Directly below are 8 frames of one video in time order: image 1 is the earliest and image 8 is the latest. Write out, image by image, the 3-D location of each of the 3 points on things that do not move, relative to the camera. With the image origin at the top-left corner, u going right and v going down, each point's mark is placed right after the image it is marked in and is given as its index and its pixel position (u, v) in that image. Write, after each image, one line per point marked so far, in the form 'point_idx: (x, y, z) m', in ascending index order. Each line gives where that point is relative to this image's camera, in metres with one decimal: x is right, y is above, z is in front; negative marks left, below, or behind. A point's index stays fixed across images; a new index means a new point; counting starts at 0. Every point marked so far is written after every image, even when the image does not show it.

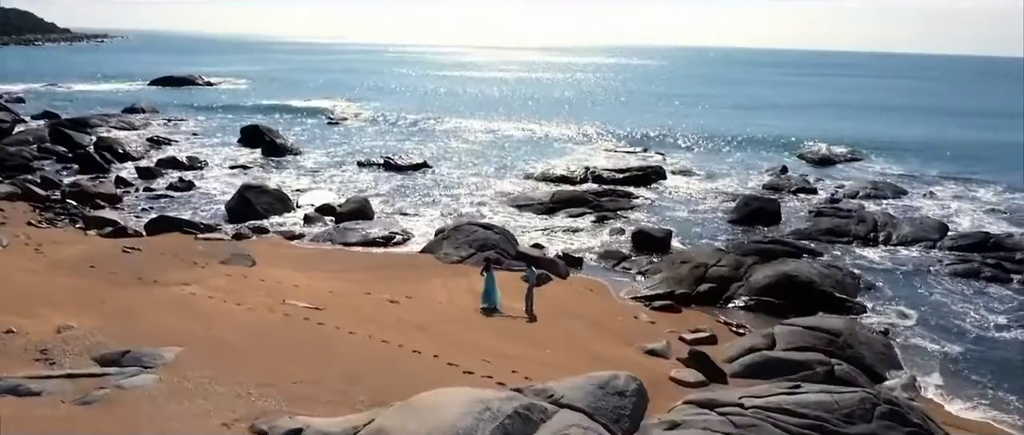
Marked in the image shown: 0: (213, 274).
0: (-5.8, -1.2, +15.5) m
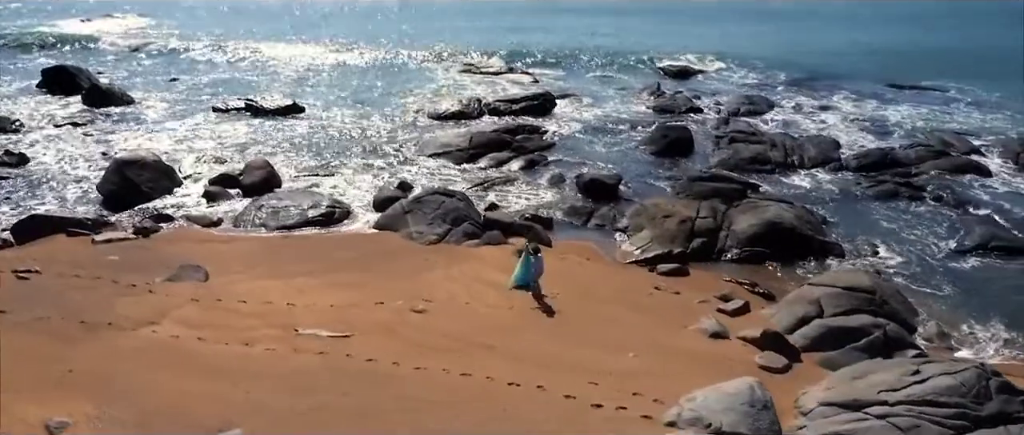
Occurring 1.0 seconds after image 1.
0: (-5.3, -1.3, +12.6) m
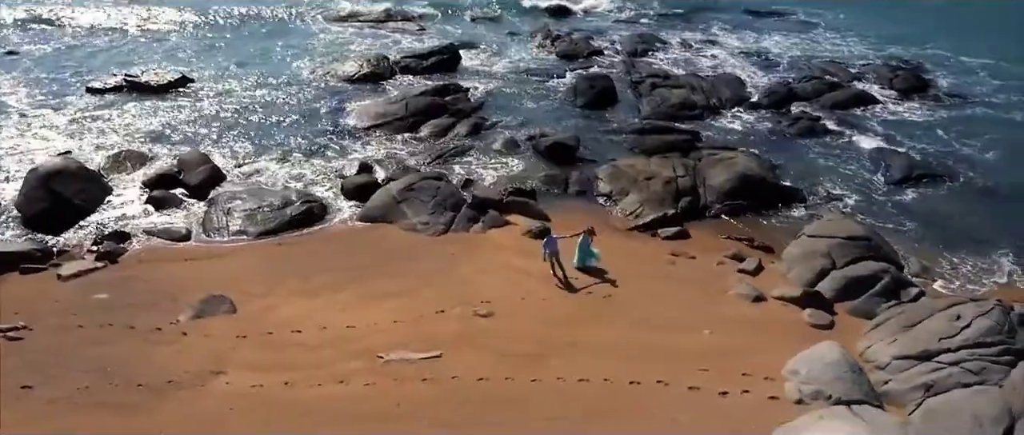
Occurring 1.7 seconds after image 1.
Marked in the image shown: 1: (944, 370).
0: (-4.1, -1.8, +11.6) m
1: (+6.0, -2.1, +10.9) m
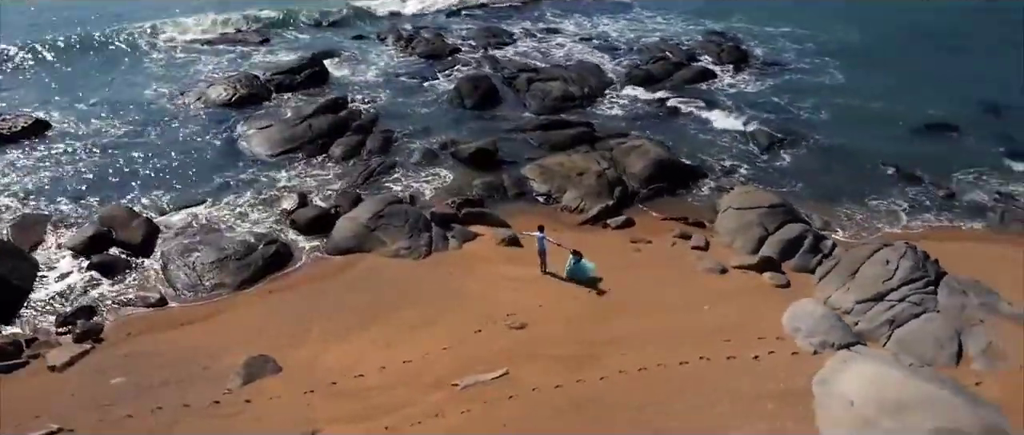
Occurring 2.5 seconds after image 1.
0: (-3.2, -2.7, +11.7) m
1: (+6.7, -1.5, +13.7) m
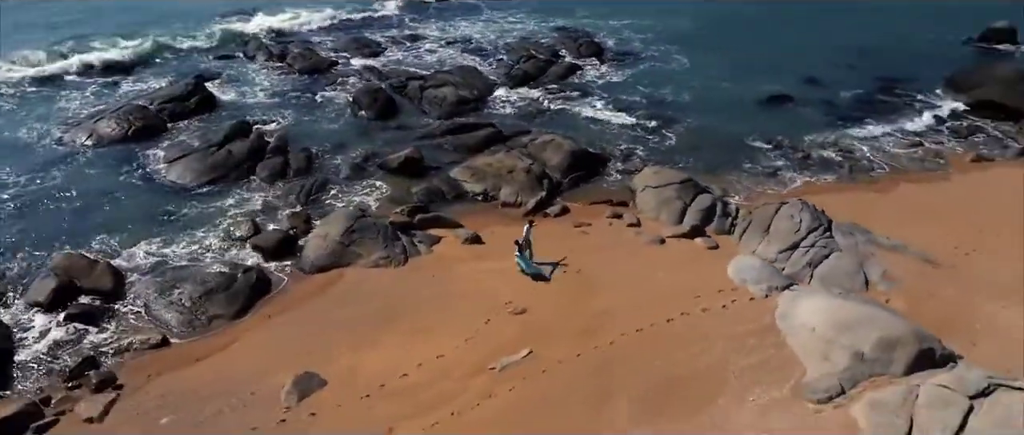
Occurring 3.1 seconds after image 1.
0: (-2.5, -3.0, +12.7) m
1: (+6.4, -0.7, +17.0) m
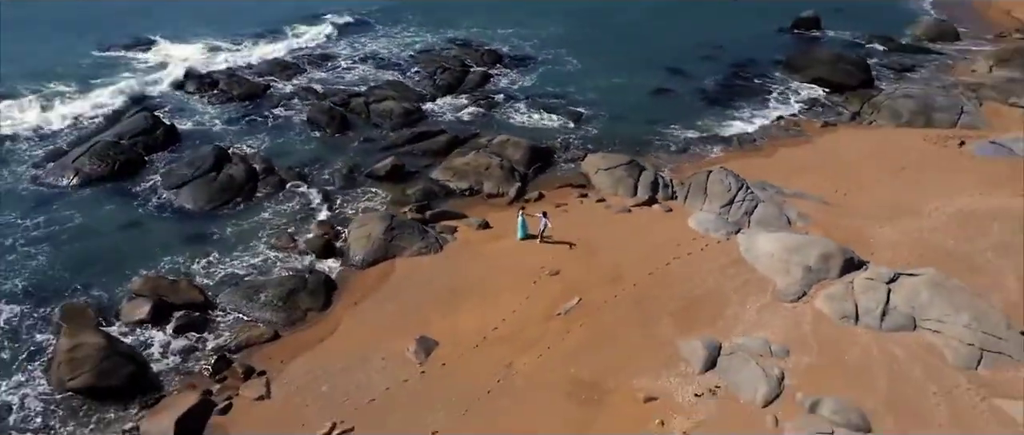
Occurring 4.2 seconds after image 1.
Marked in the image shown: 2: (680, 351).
0: (-0.8, -2.8, +16.5) m
1: (+6.6, +0.4, +22.6) m
2: (+3.5, -2.7, +16.2) m
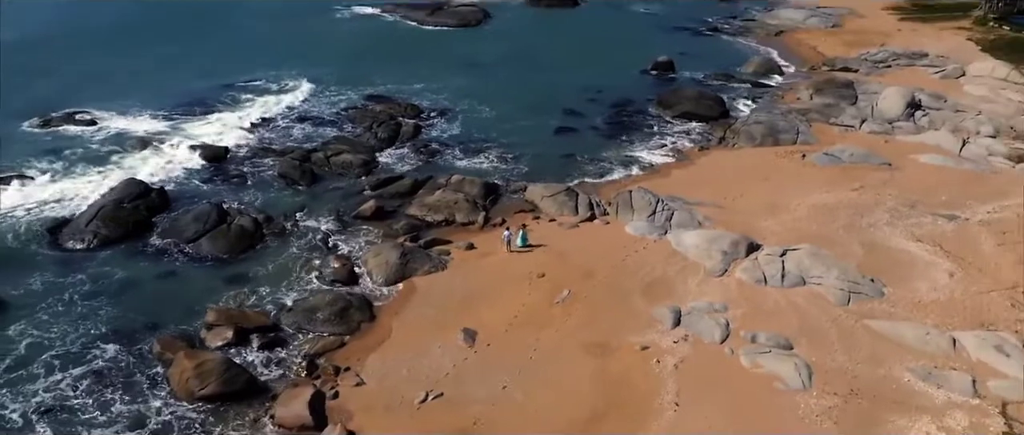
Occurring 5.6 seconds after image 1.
0: (-0.2, -3.3, +22.0) m
1: (+5.7, +0.2, +29.5) m
2: (+4.1, -2.8, +22.5) m
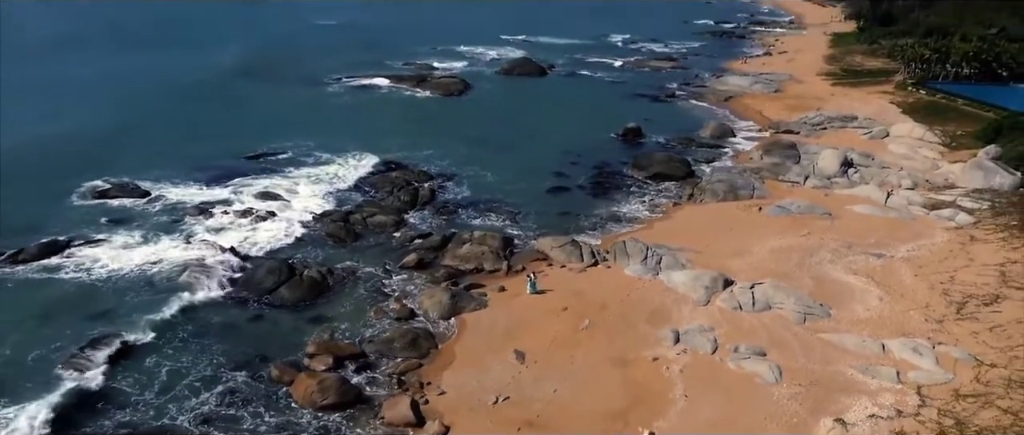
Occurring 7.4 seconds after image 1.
0: (+1.3, -4.9, +28.4) m
1: (+6.5, -1.8, +36.5) m
2: (+5.5, -4.4, +29.2) m
